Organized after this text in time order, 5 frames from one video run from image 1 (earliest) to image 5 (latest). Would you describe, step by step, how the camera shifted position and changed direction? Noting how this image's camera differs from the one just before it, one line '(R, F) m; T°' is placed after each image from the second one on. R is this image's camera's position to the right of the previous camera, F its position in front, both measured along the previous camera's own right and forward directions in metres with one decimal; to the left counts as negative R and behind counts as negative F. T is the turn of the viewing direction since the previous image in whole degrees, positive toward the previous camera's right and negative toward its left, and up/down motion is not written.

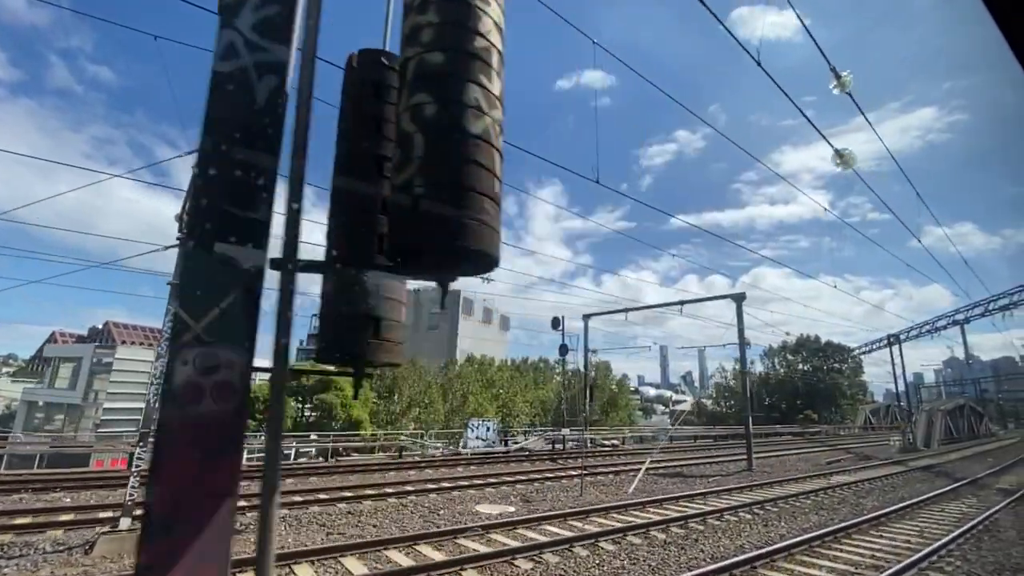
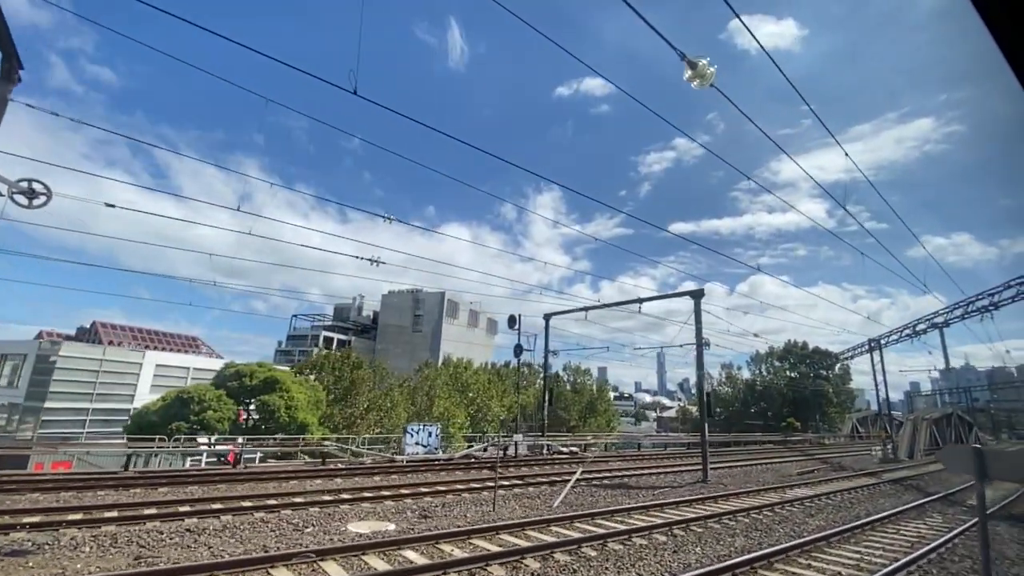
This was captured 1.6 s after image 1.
(+2.0, +1.5) m; 0°
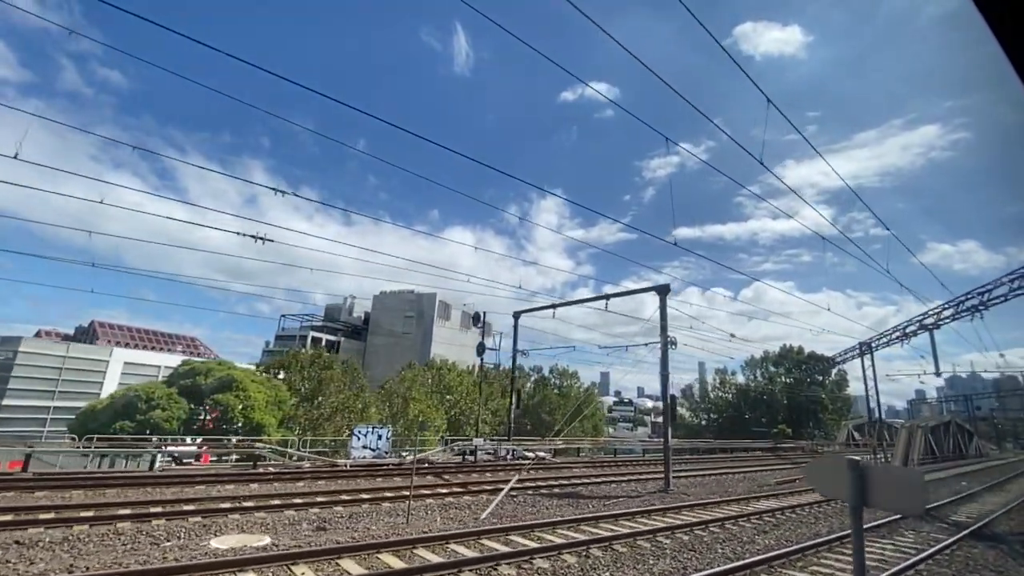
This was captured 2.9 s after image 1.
(+1.7, +1.2) m; 0°
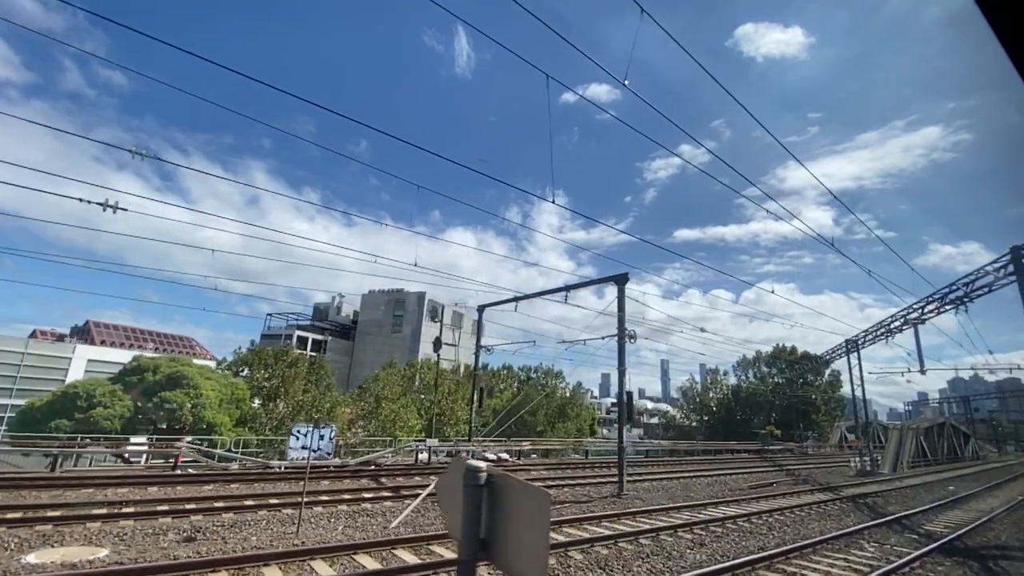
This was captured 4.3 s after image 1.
(+1.7, +1.2) m; 0°
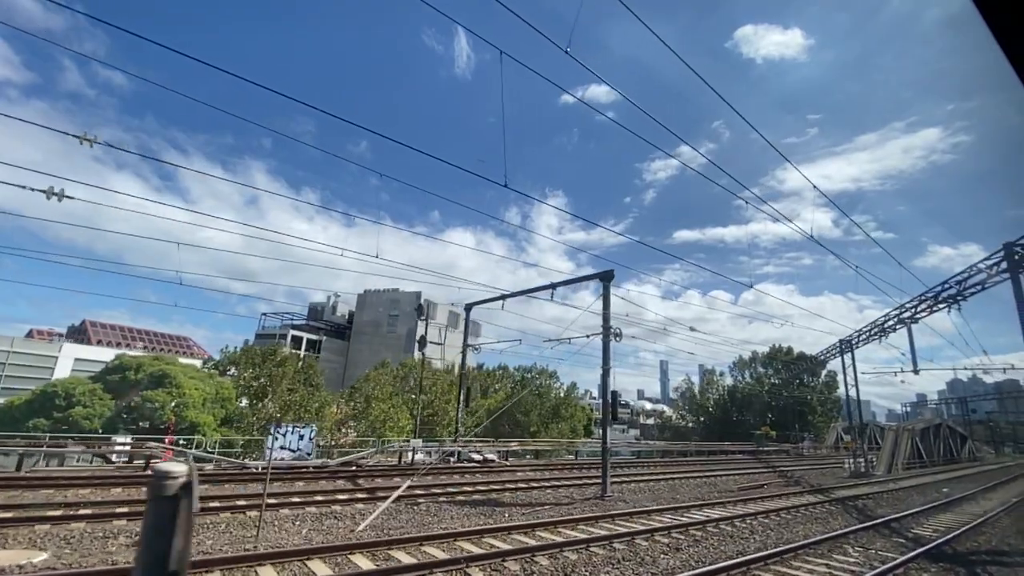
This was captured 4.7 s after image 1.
(+0.5, +0.4) m; 0°
